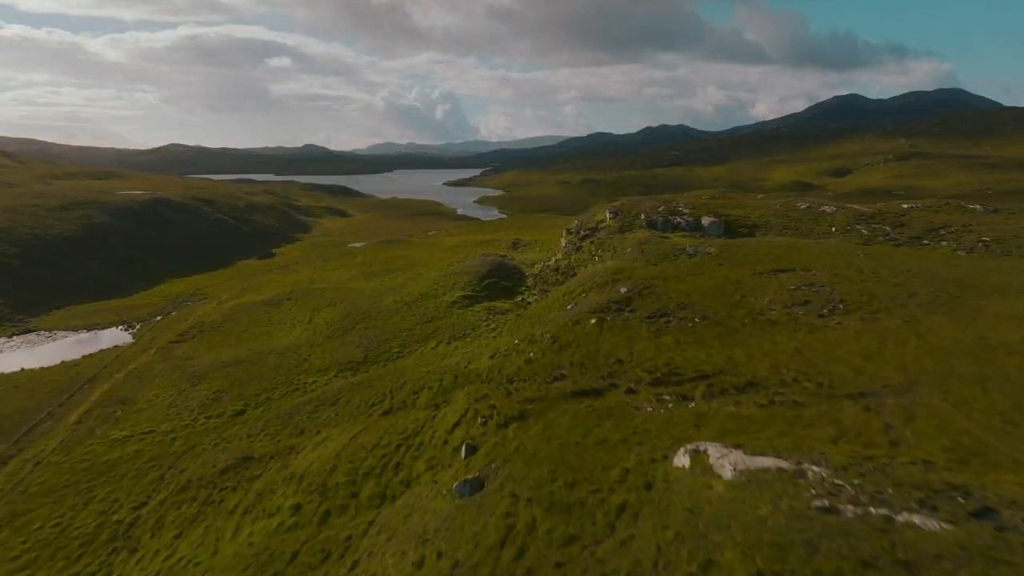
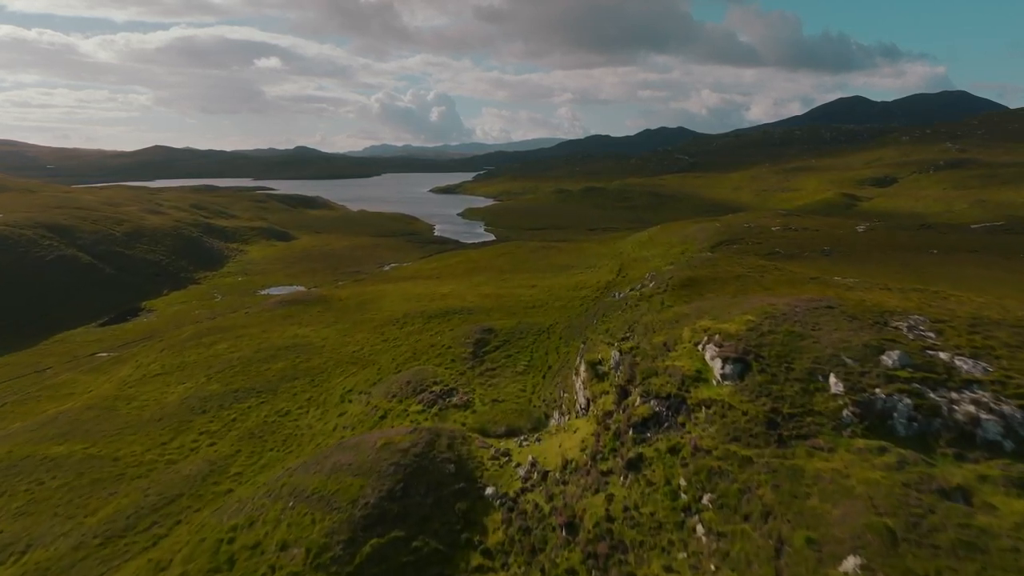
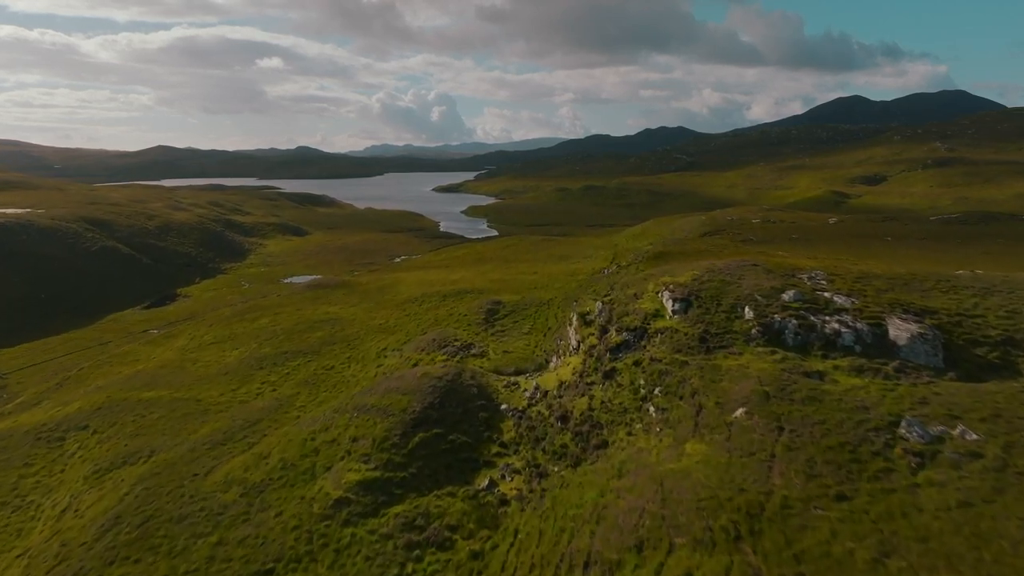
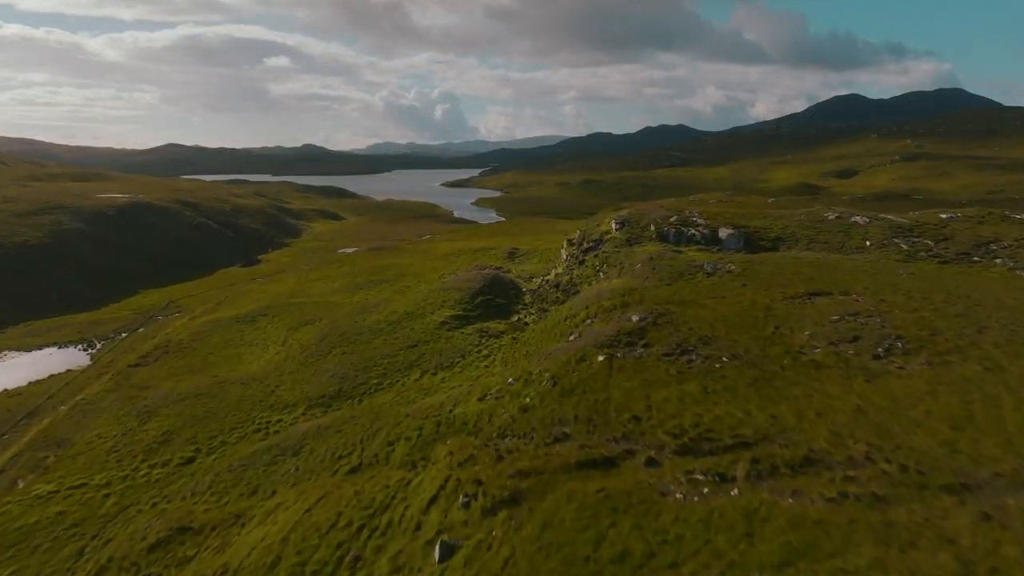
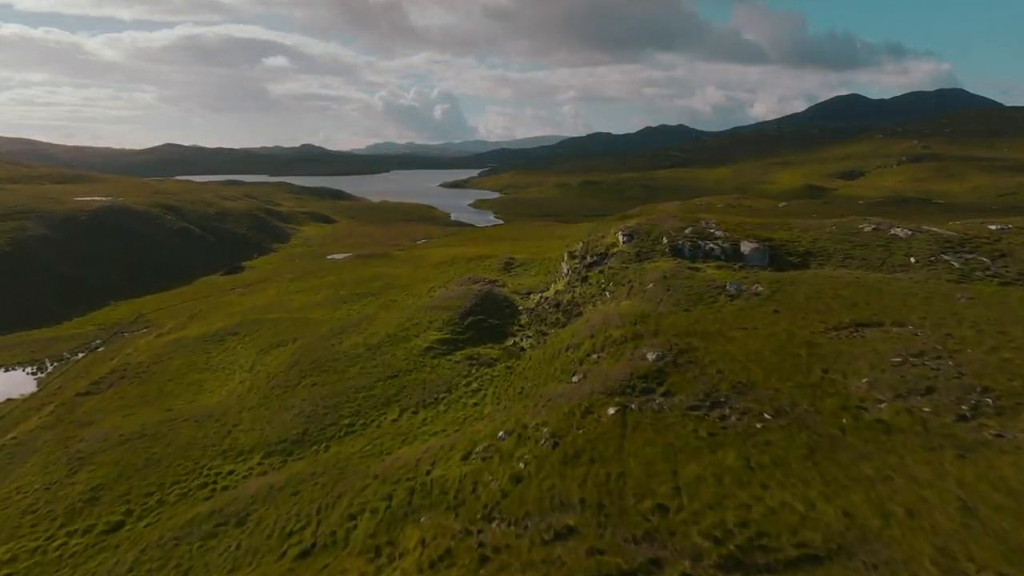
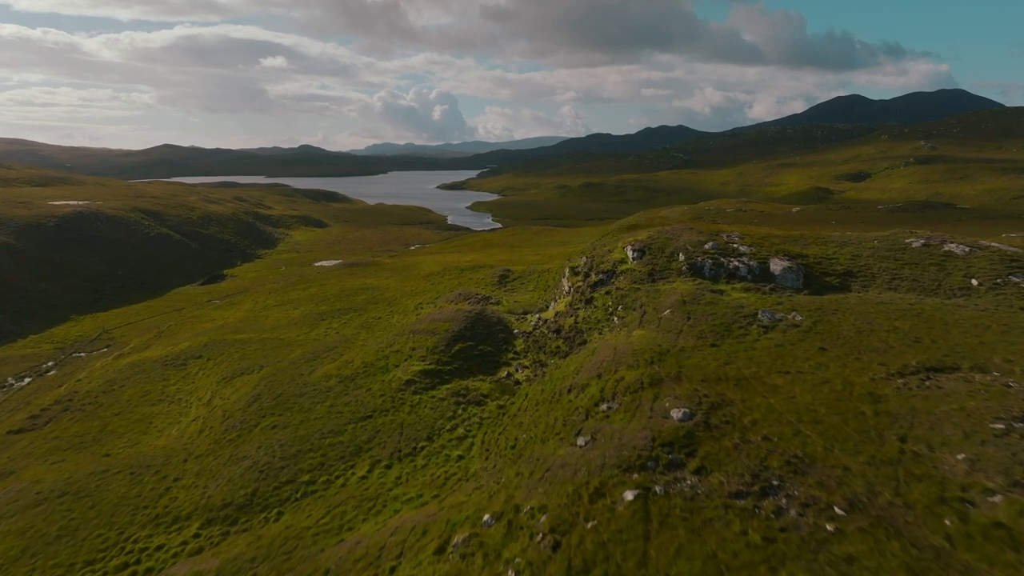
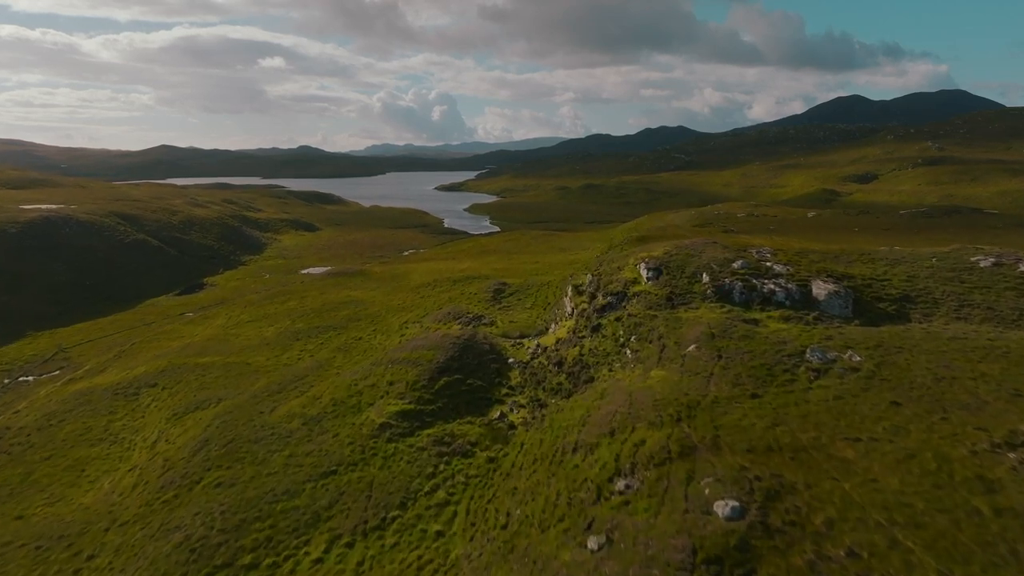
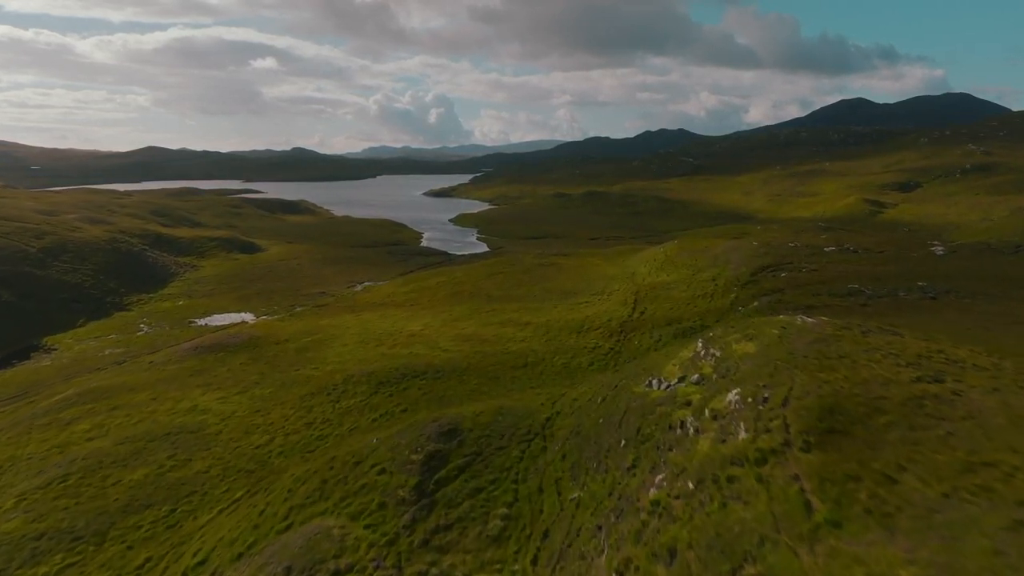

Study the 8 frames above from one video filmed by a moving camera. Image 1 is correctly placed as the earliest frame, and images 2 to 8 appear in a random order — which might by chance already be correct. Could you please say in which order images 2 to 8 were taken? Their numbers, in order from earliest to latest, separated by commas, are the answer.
4, 5, 6, 7, 3, 2, 8
